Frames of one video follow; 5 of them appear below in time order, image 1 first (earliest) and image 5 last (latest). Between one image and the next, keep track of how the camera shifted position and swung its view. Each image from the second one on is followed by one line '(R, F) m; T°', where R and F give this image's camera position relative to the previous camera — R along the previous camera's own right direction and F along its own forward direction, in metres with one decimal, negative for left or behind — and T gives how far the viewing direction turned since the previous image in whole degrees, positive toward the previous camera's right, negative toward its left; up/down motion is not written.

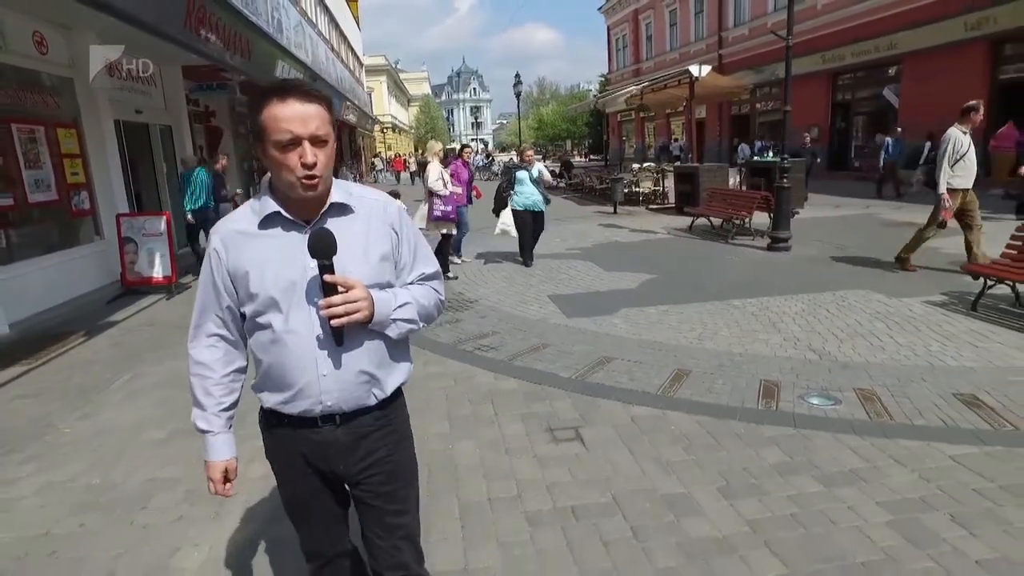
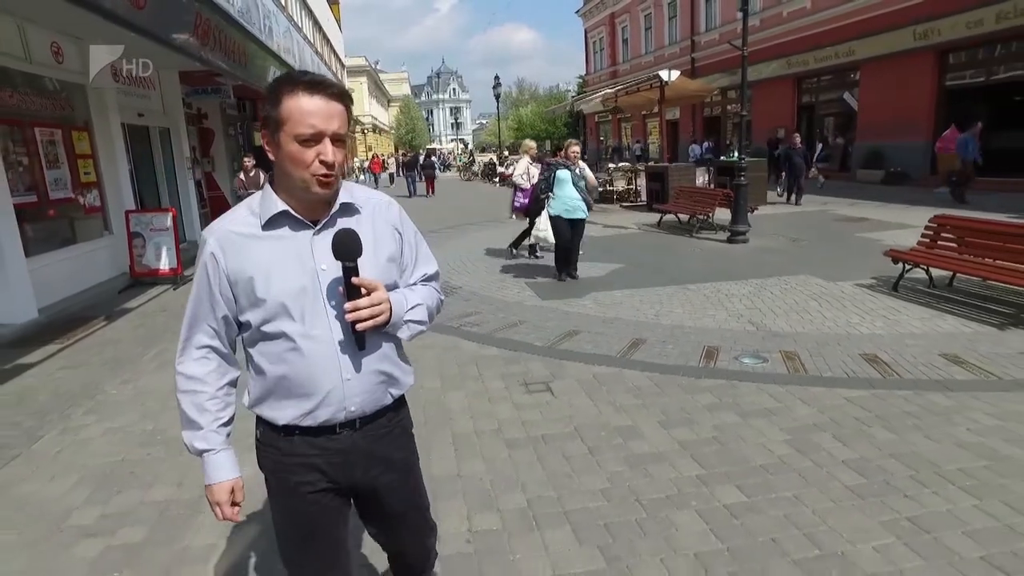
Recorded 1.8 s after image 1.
(0.0, -0.8) m; +2°
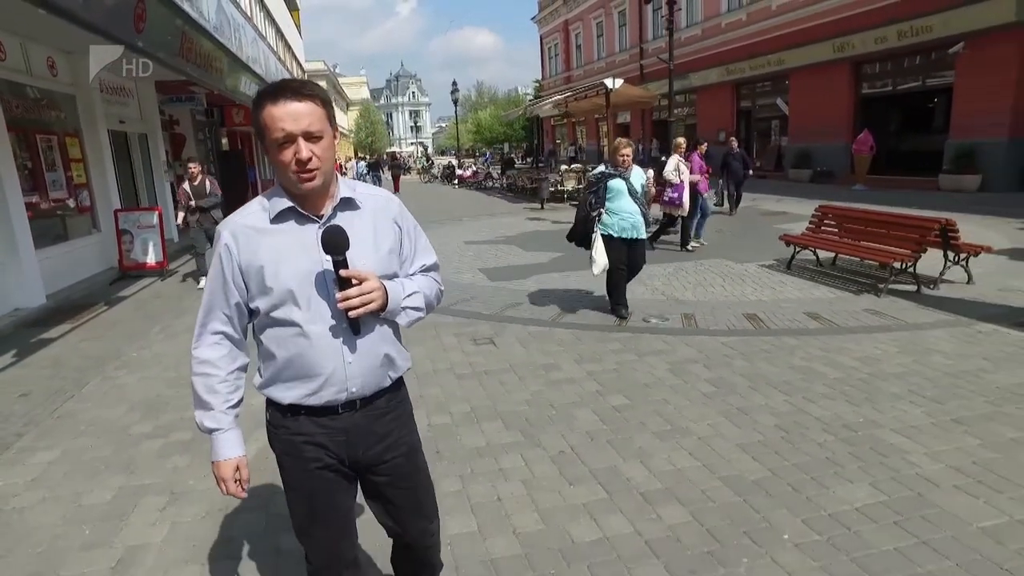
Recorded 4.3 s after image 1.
(+0.1, -1.2) m; +3°
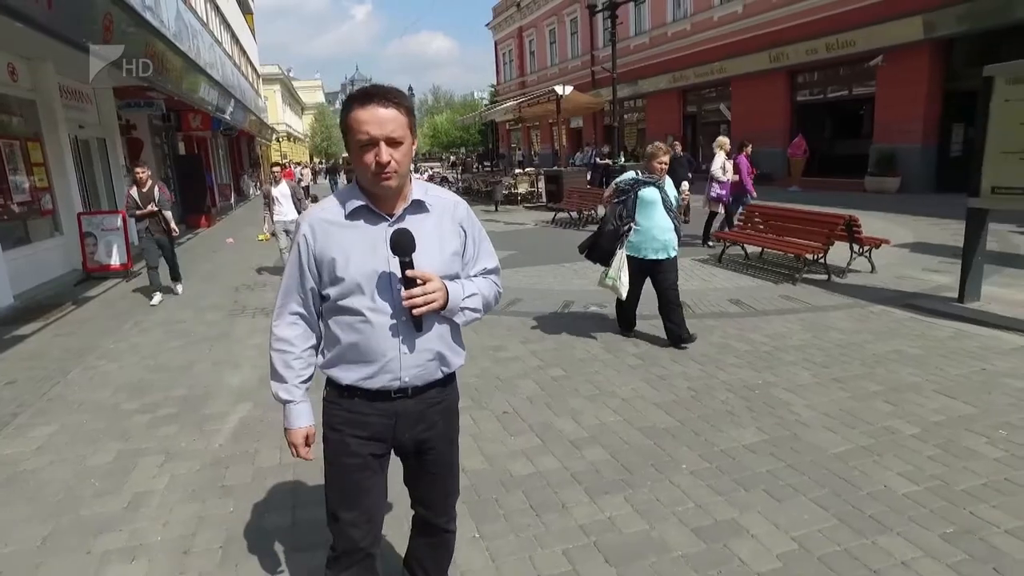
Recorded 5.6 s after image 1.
(+0.1, -0.6) m; +3°
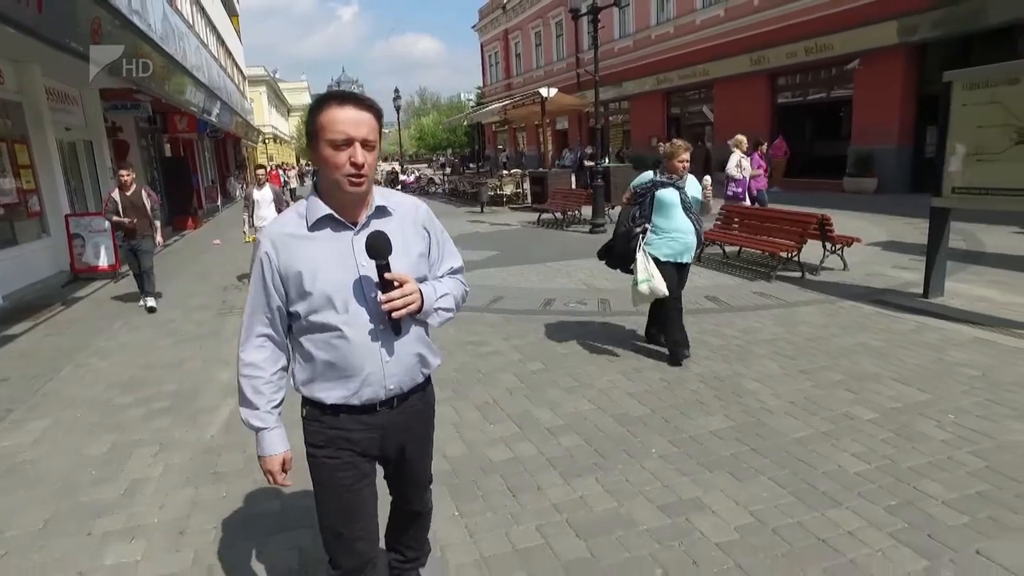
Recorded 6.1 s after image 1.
(+0.1, -0.2) m; +1°
